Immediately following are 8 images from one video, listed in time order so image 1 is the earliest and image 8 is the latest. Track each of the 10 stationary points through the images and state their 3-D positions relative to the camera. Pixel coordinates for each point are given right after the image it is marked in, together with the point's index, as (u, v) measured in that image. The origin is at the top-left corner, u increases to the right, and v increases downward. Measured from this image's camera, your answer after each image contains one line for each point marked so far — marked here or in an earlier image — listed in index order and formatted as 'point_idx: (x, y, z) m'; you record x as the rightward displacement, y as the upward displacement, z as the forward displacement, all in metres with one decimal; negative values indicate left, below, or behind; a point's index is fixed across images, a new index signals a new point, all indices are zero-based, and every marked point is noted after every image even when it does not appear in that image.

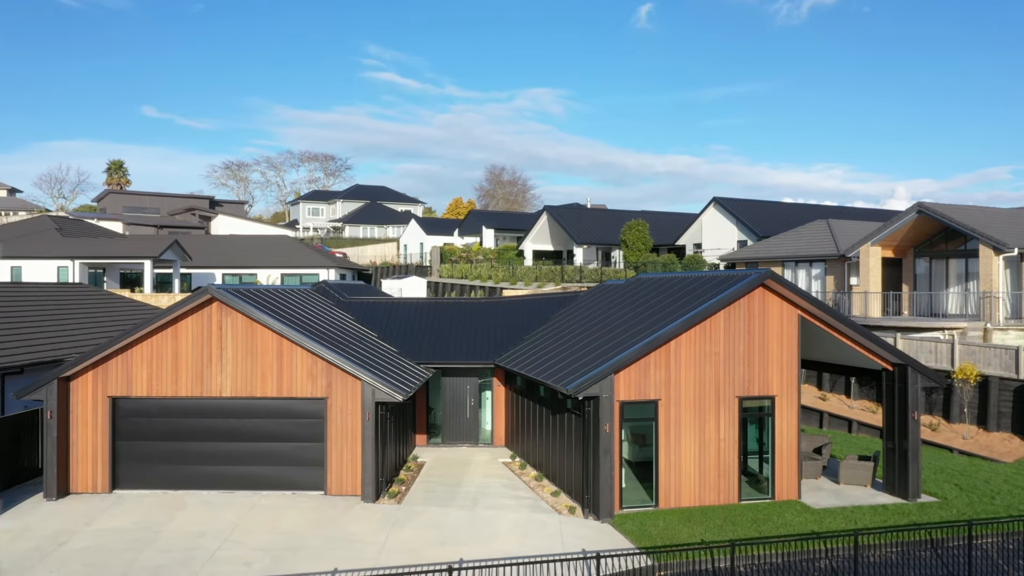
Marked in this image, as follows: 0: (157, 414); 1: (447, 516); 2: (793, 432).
0: (-7.0, -2.5, +15.0) m
1: (-1.2, -4.1, +13.7) m
2: (+5.2, -2.7, +14.1) m
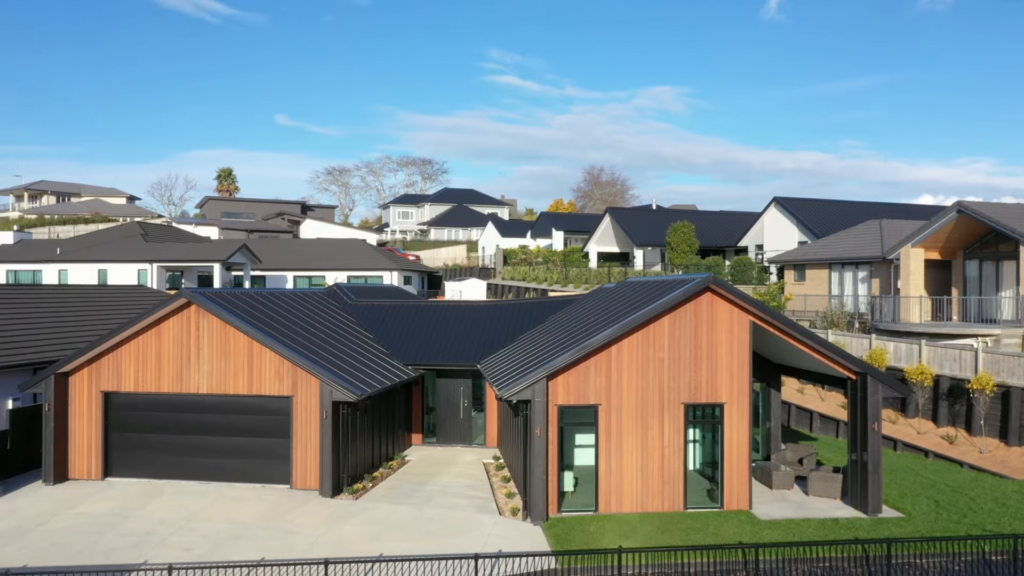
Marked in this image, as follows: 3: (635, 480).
0: (-7.8, -2.5, +16.2) m
1: (-2.2, -4.1, +14.1) m
2: (+4.1, -2.8, +13.7) m
3: (+2.2, -3.4, +13.6) m
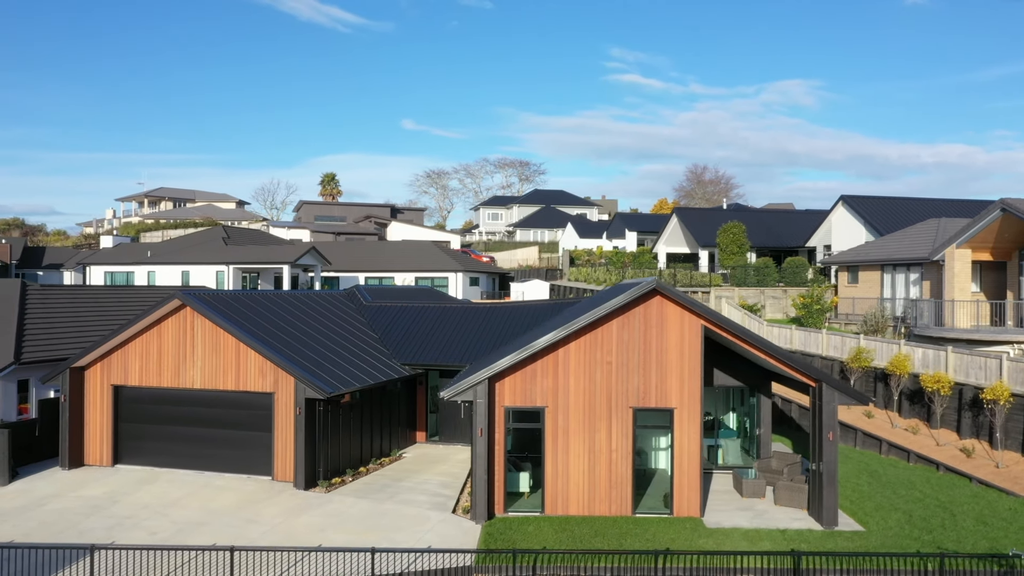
0: (-8.4, -2.6, +17.5) m
1: (-3.1, -4.2, +14.7) m
2: (+3.2, -2.8, +13.5) m
3: (+1.2, -3.5, +13.6) m
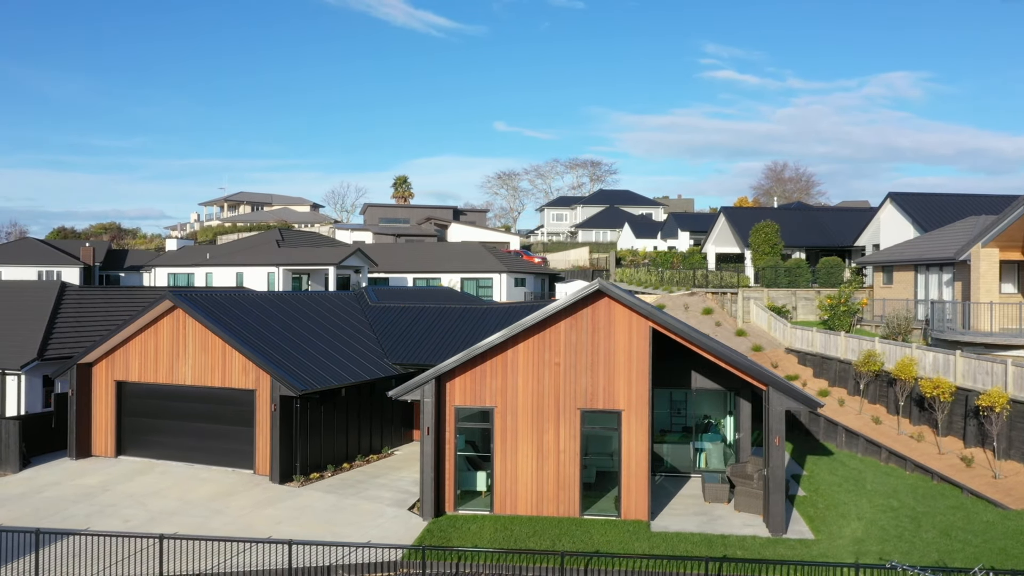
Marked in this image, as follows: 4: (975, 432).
0: (-8.9, -2.6, +18.5) m
1: (-3.9, -4.2, +15.2) m
2: (+2.3, -2.9, +13.4) m
3: (+0.3, -3.5, +13.7) m
4: (+10.8, -3.4, +17.8) m
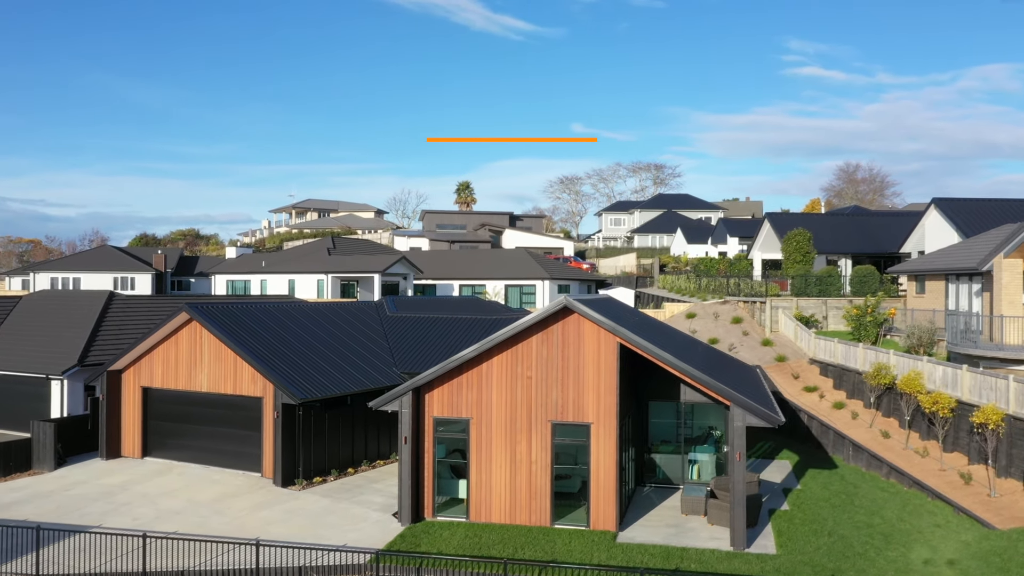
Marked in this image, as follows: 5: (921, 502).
0: (-8.9, -2.9, +19.8) m
1: (-4.2, -4.5, +16.1) m
2: (+1.8, -3.2, +13.8) m
3: (-0.1, -3.8, +14.2) m
4: (+10.6, -3.7, +17.4) m
5: (+8.7, -4.5, +16.2) m
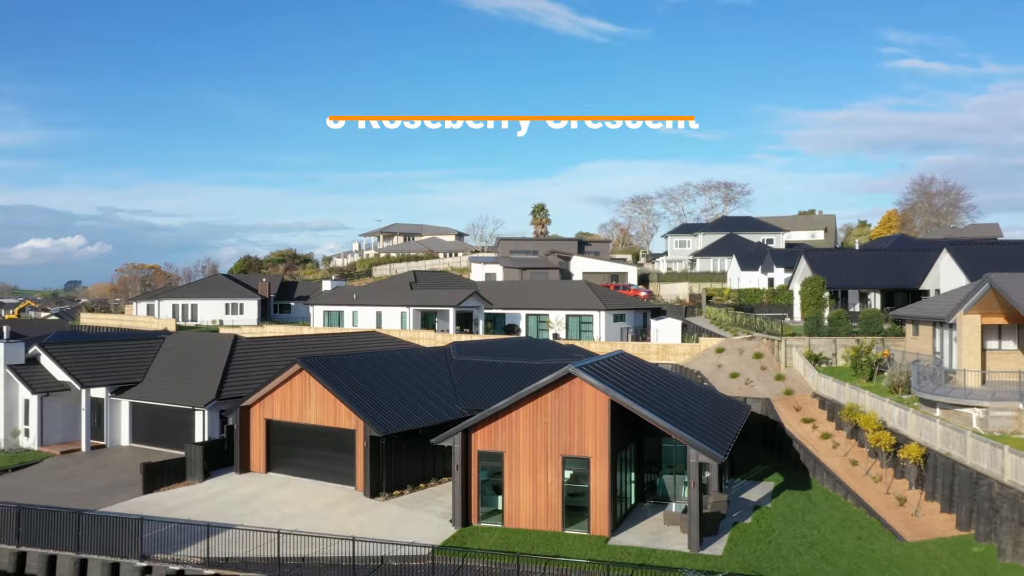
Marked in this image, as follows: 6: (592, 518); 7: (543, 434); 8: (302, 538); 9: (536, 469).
0: (-7.7, -4.8, +26.0) m
1: (-3.4, -6.4, +21.8) m
2: (+2.3, -4.9, +18.9) m
3: (+0.4, -5.6, +19.5) m
4: (+11.4, -5.4, +21.5) m
5: (+9.4, -6.2, +20.6) m
6: (+2.0, -5.7, +19.0) m
7: (+0.8, -3.7, +19.5) m
8: (-5.1, -6.1, +18.7) m
9: (+0.6, -4.6, +19.5) m
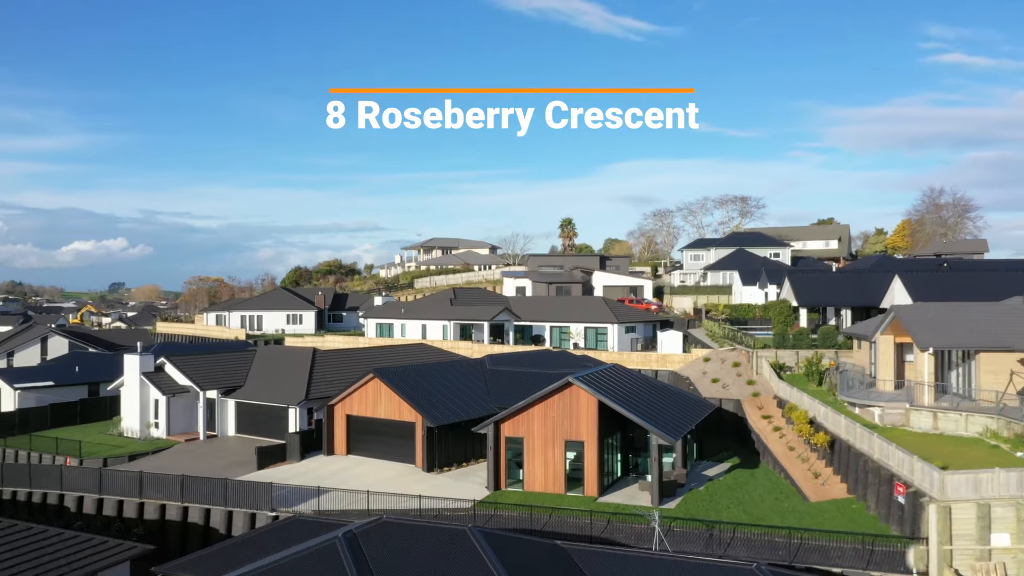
0: (-6.8, -6.1, +34.4) m
1: (-2.7, -7.6, +30.0) m
2: (+2.9, -6.1, +26.9) m
3: (+1.0, -6.8, +27.6) m
4: (+12.1, -6.5, +29.1) m
5: (+10.1, -7.4, +28.2) m
6: (+2.6, -6.9, +27.0) m
7: (+1.4, -4.9, +27.5) m
8: (-4.5, -7.3, +27.0) m
9: (+1.2, -5.8, +27.5) m
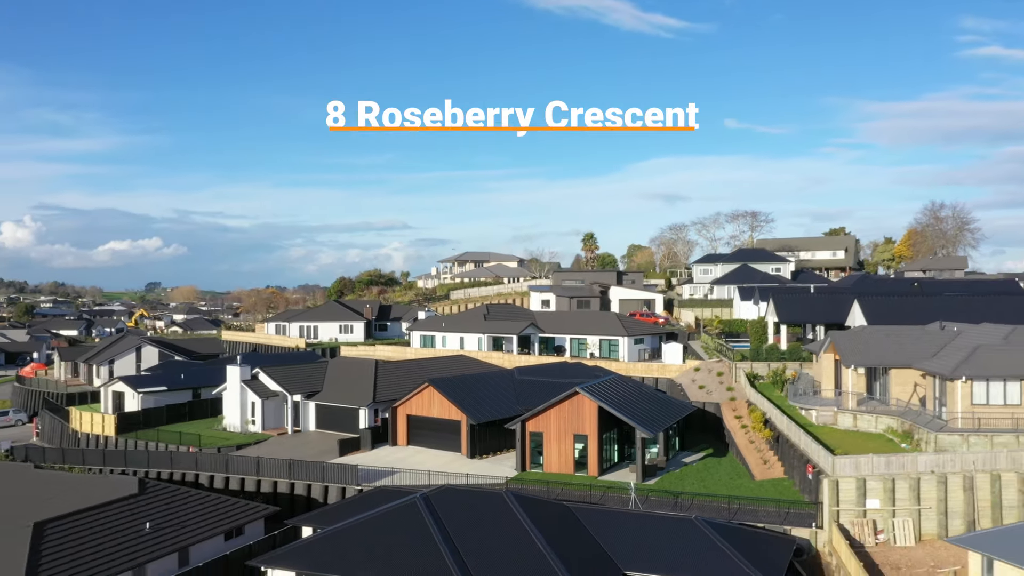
0: (-5.4, -7.7, +44.3) m
1: (-1.5, -9.2, +39.8) m
2: (+3.9, -7.7, +36.4) m
3: (+2.1, -8.4, +37.2) m
4: (+13.3, -8.1, +38.3) m
5: (+11.2, -9.0, +37.5) m
6: (+3.6, -8.5, +36.5) m
7: (+2.5, -6.5, +37.1) m
8: (-3.4, -9.0, +36.9) m
9: (+2.3, -7.4, +37.2) m
